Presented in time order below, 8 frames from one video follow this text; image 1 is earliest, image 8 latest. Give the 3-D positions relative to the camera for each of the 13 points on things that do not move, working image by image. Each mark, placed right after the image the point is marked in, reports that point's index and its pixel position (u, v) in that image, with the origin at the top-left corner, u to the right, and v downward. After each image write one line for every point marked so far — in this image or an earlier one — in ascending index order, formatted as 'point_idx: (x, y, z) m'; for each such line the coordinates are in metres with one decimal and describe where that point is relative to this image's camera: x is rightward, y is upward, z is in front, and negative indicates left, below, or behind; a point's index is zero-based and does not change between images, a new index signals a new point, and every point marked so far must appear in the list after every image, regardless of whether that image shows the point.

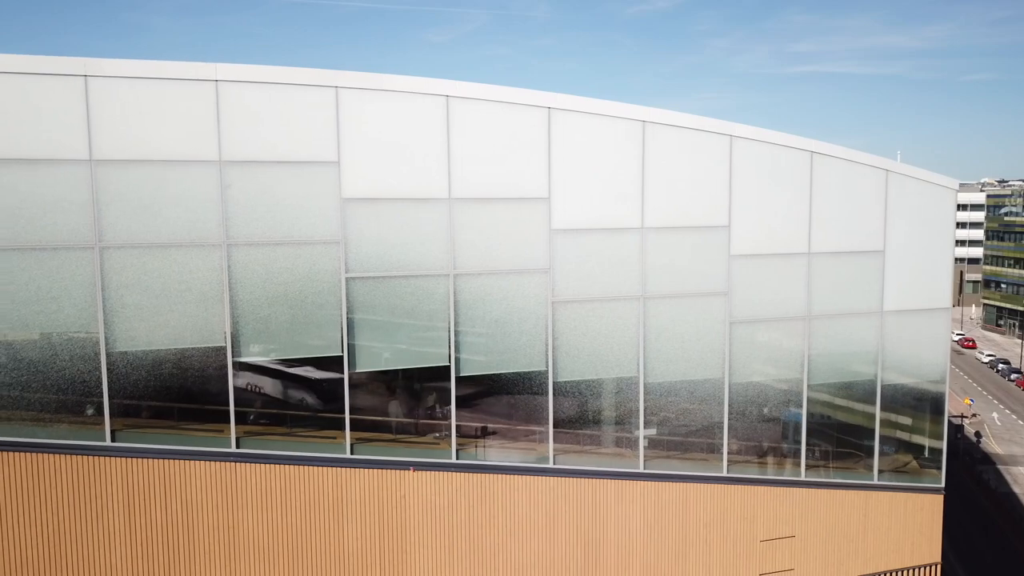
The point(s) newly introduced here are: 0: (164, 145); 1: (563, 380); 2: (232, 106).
0: (-6.1, +2.5, +10.3) m
1: (+1.1, -1.9, +12.3) m
2: (-5.0, +3.2, +10.5) m
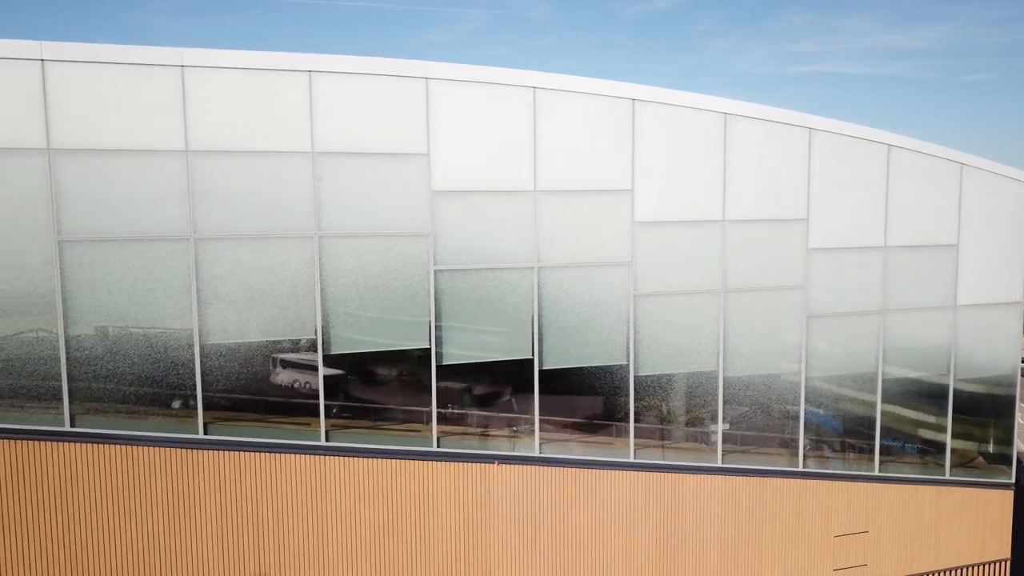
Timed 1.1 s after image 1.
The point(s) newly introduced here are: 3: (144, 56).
0: (-4.4, +2.6, +10.2) m
1: (+2.8, -1.8, +12.3) m
2: (-3.3, +3.4, +10.4) m
3: (-6.1, +3.9, +9.8) m
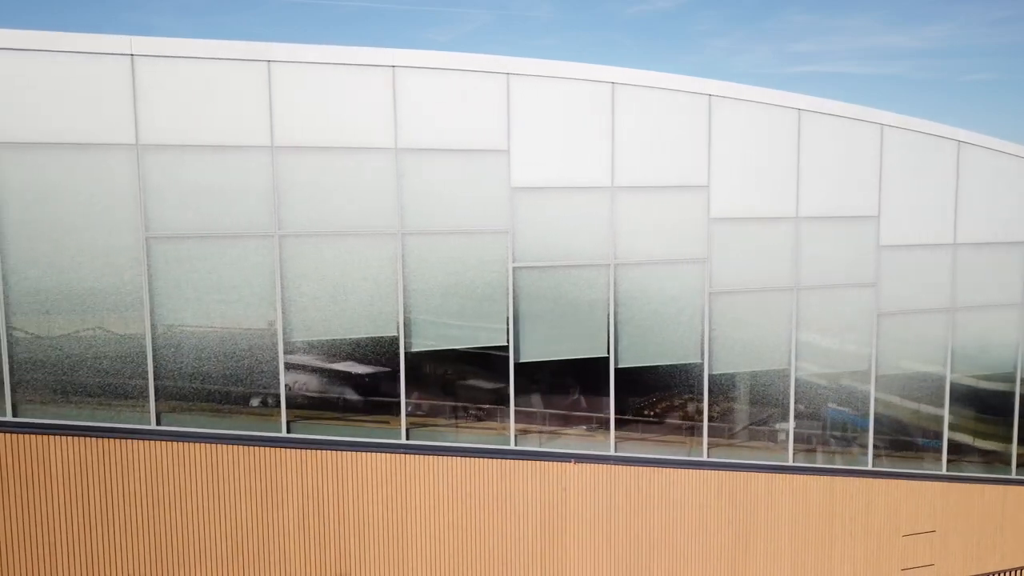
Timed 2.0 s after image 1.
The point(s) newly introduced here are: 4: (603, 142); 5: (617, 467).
0: (-2.9, +2.7, +10.1) m
1: (+4.2, -1.7, +12.2) m
2: (-1.8, +3.4, +10.4) m
3: (-4.6, +3.9, +9.7) m
4: (+1.7, +2.8, +11.2) m
5: (+2.1, -3.6, +11.7) m
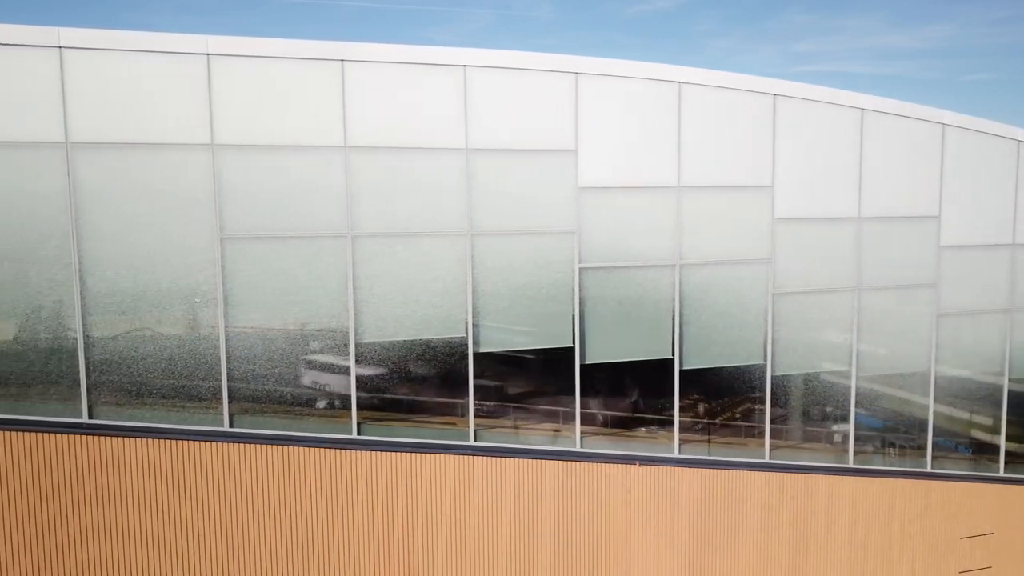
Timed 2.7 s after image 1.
0: (-1.7, +2.7, +10.1) m
1: (+5.5, -1.8, +12.1) m
2: (-0.6, +3.4, +10.3) m
3: (-3.4, +3.9, +9.6) m
4: (+3.0, +2.8, +11.1) m
5: (+3.3, -3.6, +11.6) m
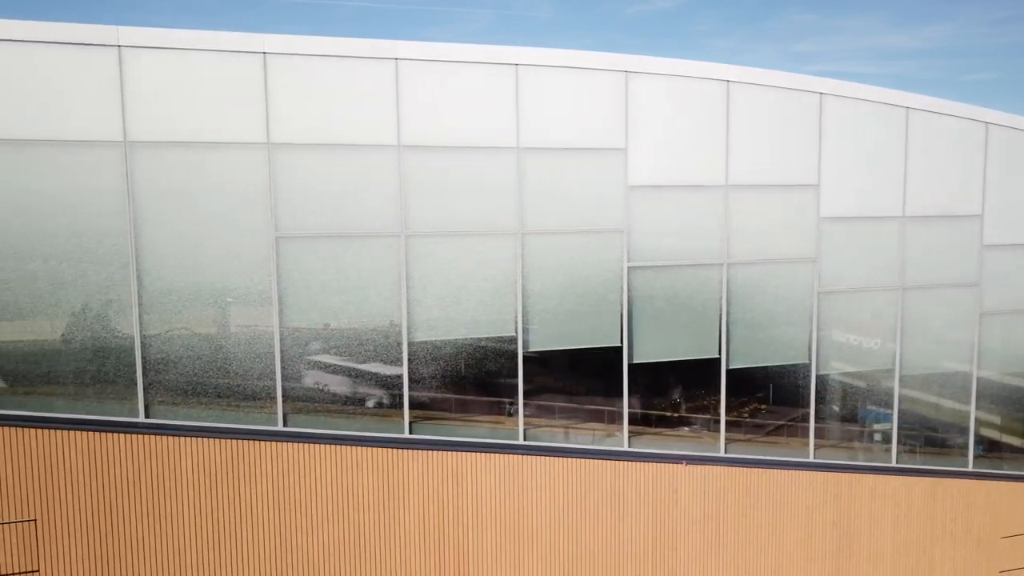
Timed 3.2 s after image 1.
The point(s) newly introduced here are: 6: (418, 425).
0: (-0.8, +2.7, +10.1) m
1: (+6.4, -1.7, +12.1) m
2: (+0.3, +3.4, +10.3) m
3: (-2.5, +3.9, +9.6) m
4: (+3.9, +2.8, +11.1) m
5: (+4.2, -3.6, +11.6) m
6: (-1.6, -2.4, +10.3) m
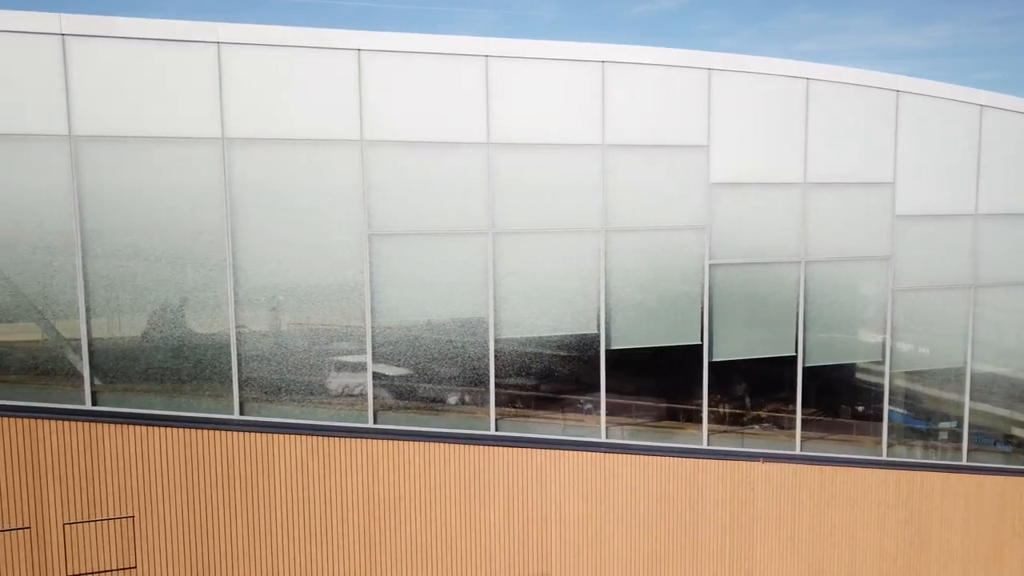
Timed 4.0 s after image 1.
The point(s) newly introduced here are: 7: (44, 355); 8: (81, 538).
0: (+0.7, +2.7, +10.0) m
1: (+7.9, -1.7, +12.0) m
2: (+1.8, +3.5, +10.3) m
3: (-1.0, +4.0, +9.6) m
4: (+5.4, +2.8, +11.1) m
5: (+5.7, -3.5, +11.6) m
6: (-0.2, -2.4, +10.3) m
7: (-6.9, -1.0, +8.8) m
8: (-6.5, -3.8, +8.9) m
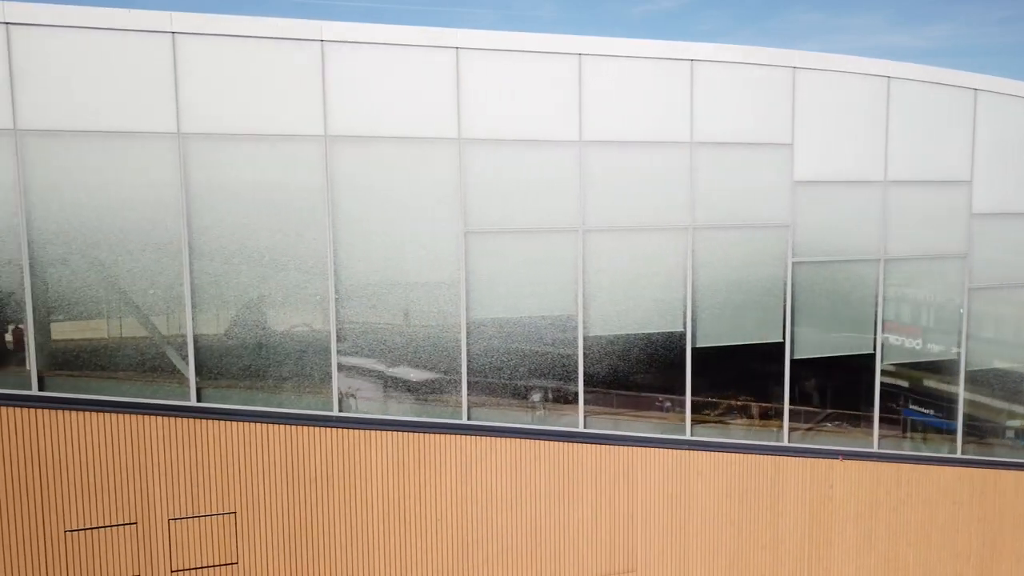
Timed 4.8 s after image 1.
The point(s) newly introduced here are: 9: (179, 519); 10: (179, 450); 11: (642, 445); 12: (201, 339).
0: (+2.3, +2.8, +10.1) m
1: (+9.4, -1.7, +12.1) m
2: (+3.4, +3.5, +10.3) m
3: (+0.6, +4.0, +9.6) m
4: (+6.9, +2.9, +11.1) m
5: (+7.2, -3.5, +11.6) m
6: (+1.4, -2.3, +10.3) m
7: (-5.4, -0.9, +8.8) m
8: (-5.0, -3.8, +8.9) m
9: (-5.0, -3.5, +8.9) m
10: (-5.0, -2.4, +8.9) m
11: (+2.3, -2.8, +10.5) m
12: (-4.7, -0.8, +8.9) m
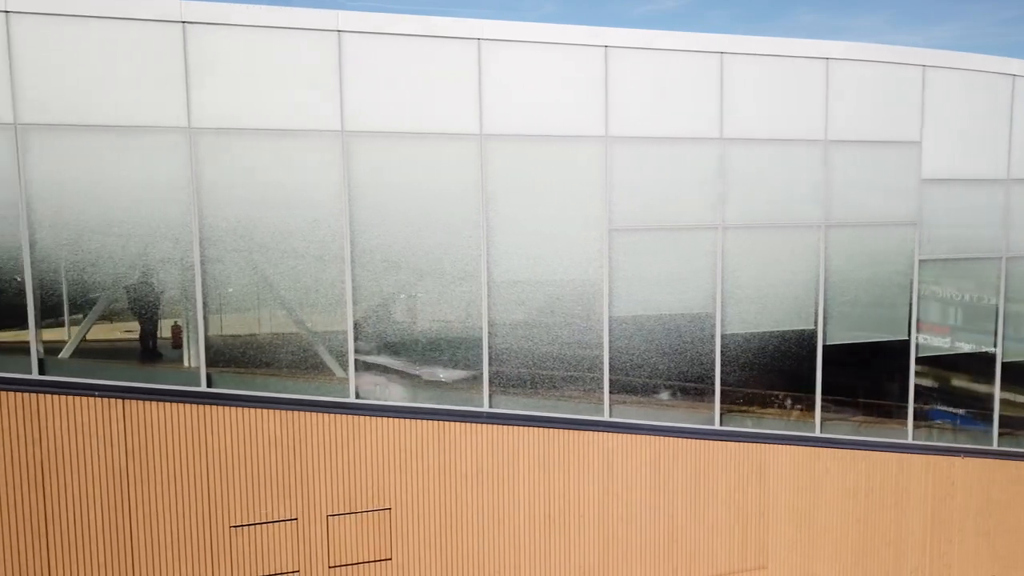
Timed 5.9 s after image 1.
0: (+4.6, +2.8, +10.1) m
1: (+11.8, -1.6, +12.1) m
2: (+5.7, +3.6, +10.3) m
3: (+2.9, +4.0, +9.7) m
4: (+9.3, +2.9, +11.2) m
5: (+9.6, -3.4, +11.6) m
6: (+3.7, -2.3, +10.4) m
7: (-3.0, -0.9, +8.9) m
8: (-2.6, -3.7, +9.0) m
9: (-2.7, -3.5, +9.0) m
10: (-2.7, -2.4, +8.9) m
11: (+4.7, -2.7, +10.5) m
12: (-2.3, -0.7, +9.0) m
